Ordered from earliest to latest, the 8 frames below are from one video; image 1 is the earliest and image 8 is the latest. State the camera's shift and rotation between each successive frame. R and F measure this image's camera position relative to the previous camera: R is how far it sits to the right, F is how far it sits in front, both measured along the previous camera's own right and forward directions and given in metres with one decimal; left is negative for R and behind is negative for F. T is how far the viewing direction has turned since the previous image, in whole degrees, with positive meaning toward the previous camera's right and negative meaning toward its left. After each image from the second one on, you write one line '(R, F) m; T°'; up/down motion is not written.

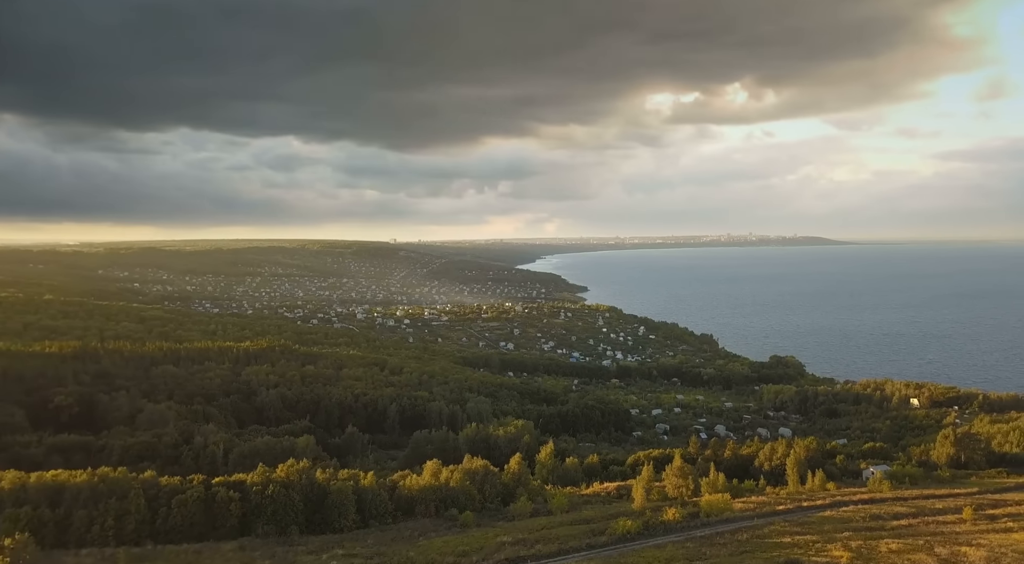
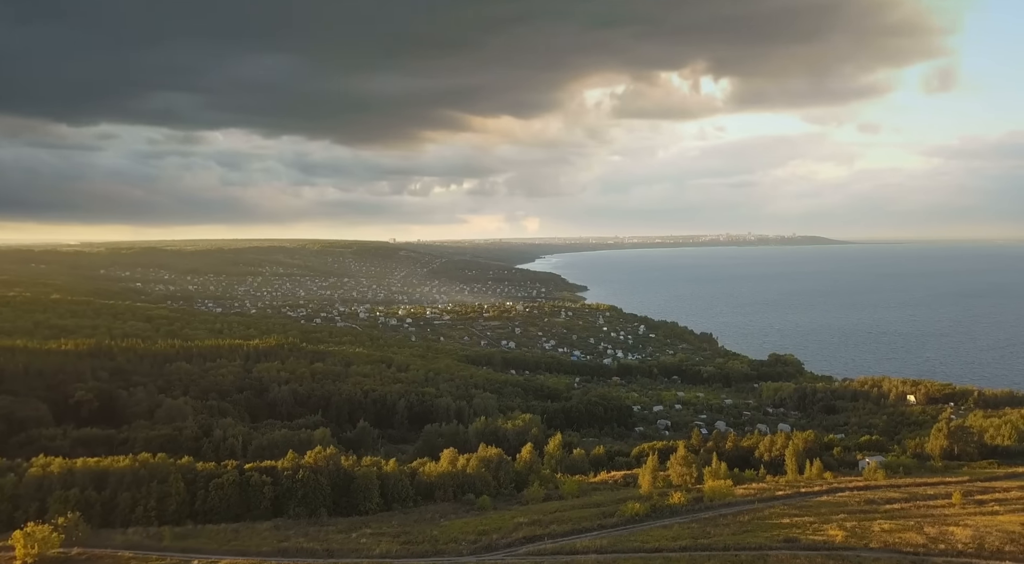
(-0.6, -1.9) m; 0°
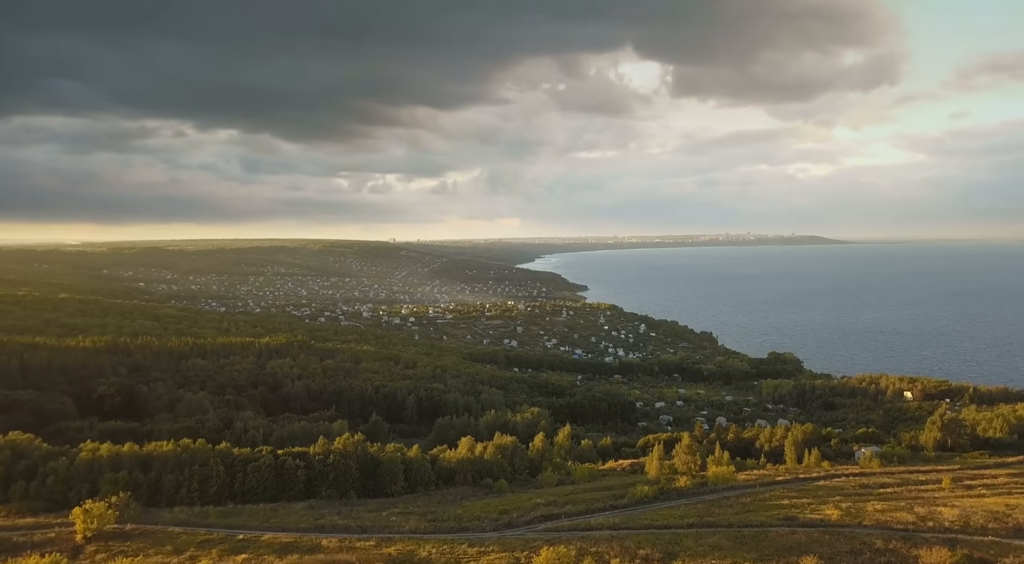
(-0.7, -2.1) m; 0°
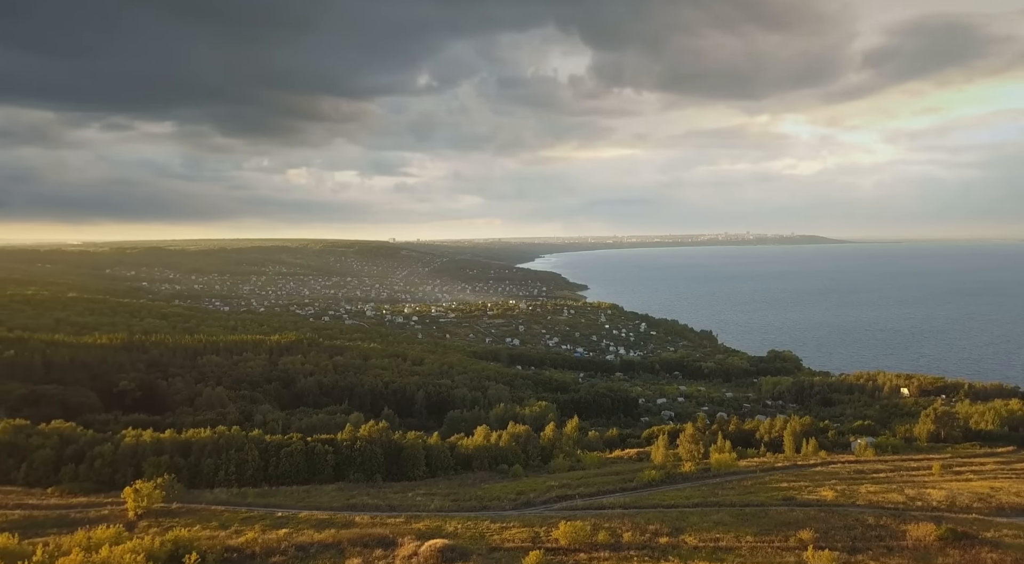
(-0.7, -2.2) m; 0°
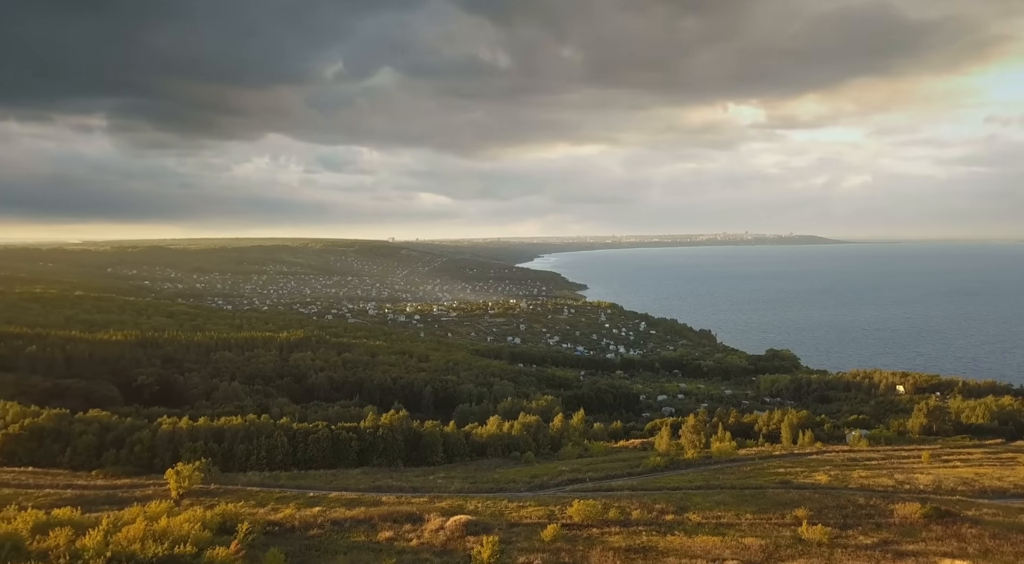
(-0.7, -2.2) m; 0°
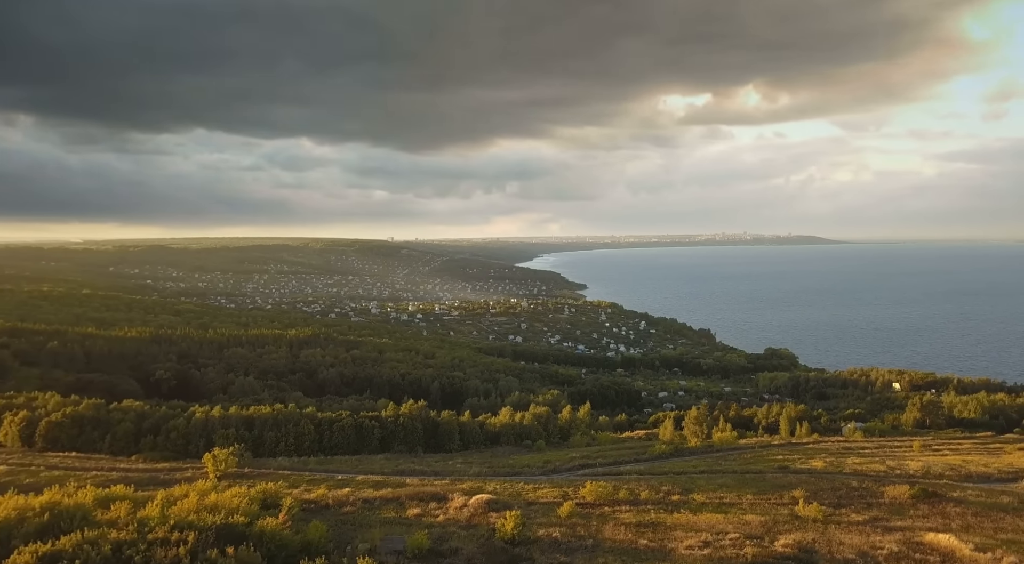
(-0.7, -2.2) m; 0°
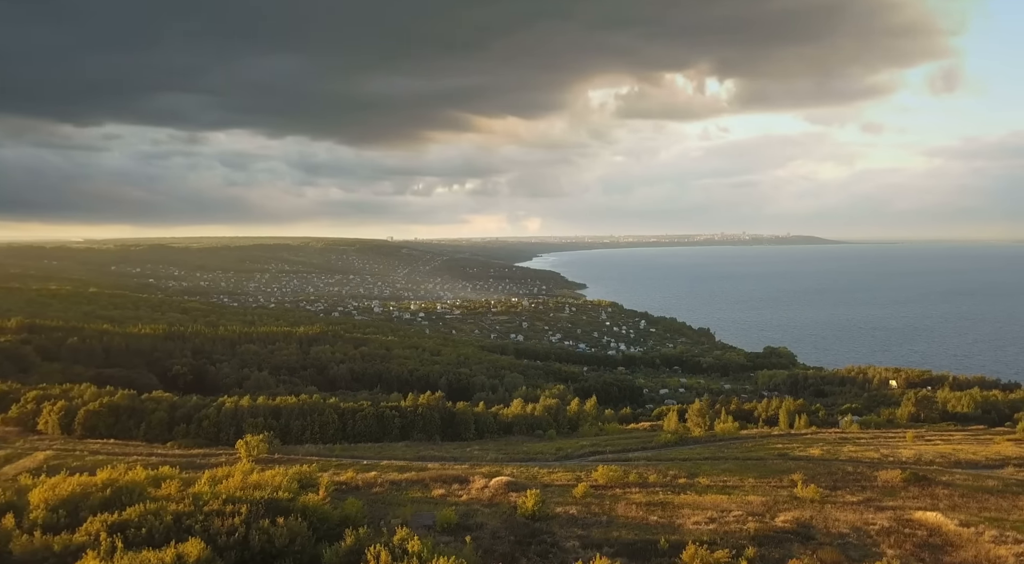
(-0.7, -2.1) m; 0°
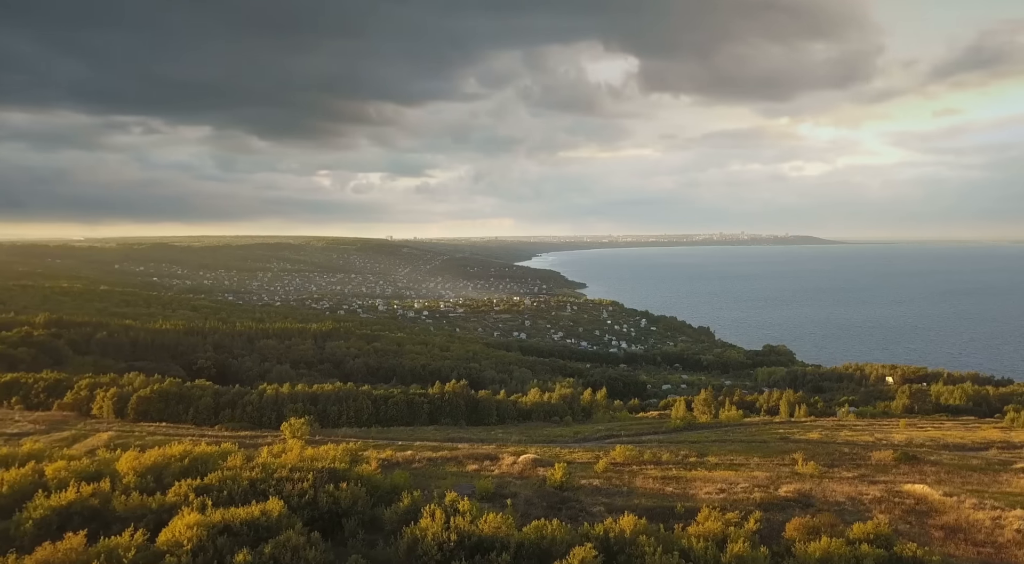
(-1.2, -3.1) m; 0°
